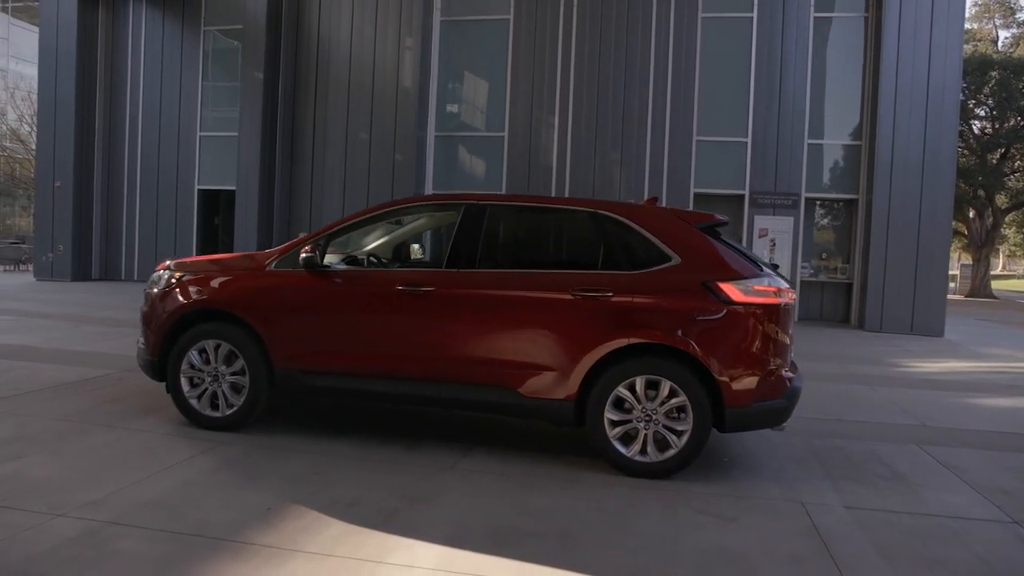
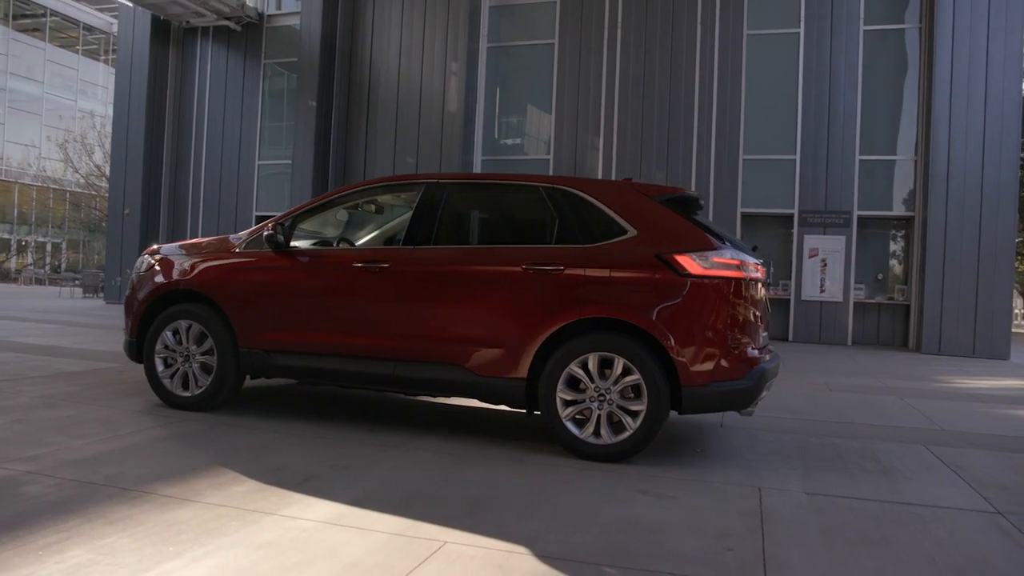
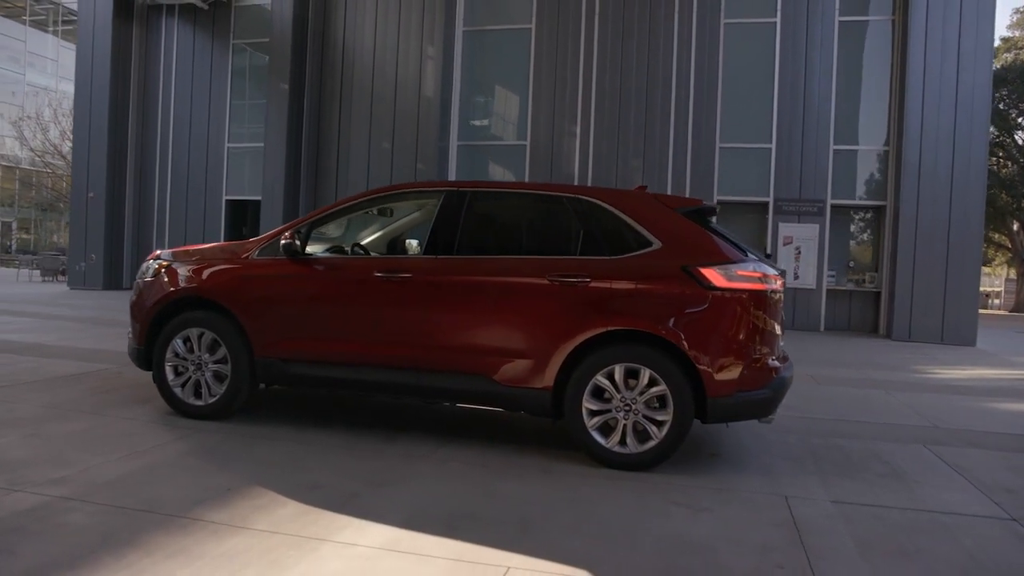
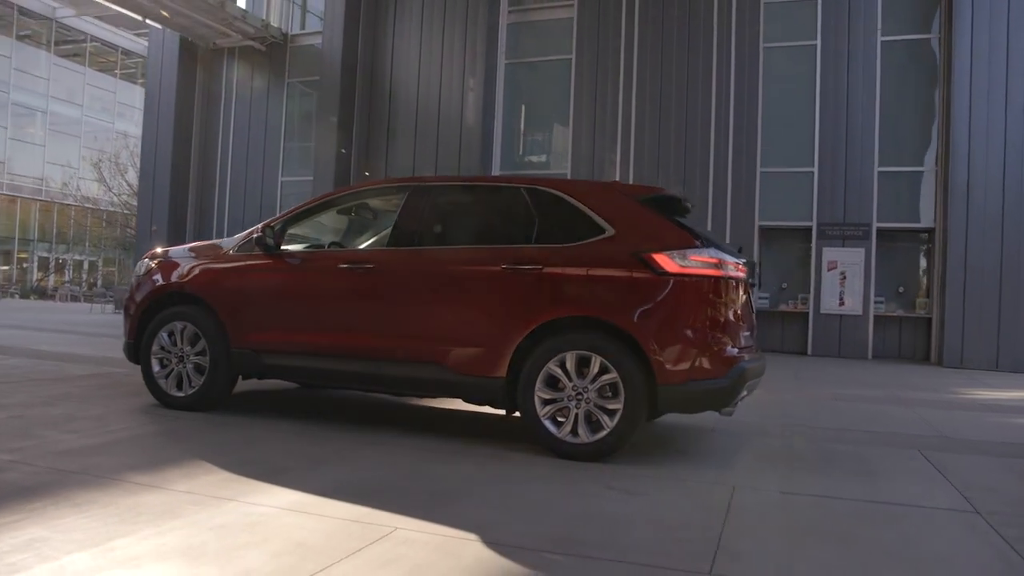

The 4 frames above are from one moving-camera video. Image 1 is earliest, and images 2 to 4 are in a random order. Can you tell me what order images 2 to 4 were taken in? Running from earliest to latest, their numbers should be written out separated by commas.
3, 2, 4
